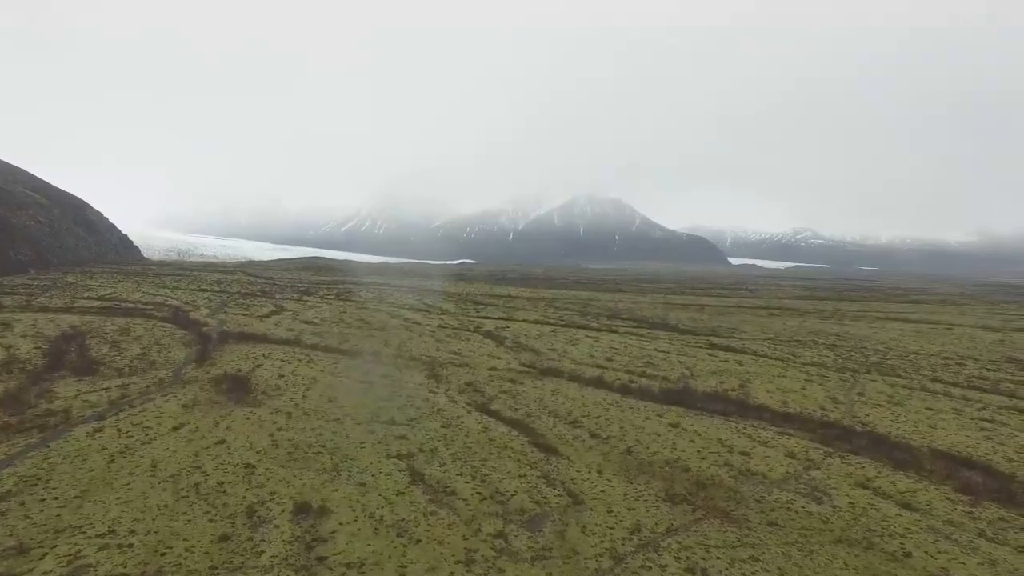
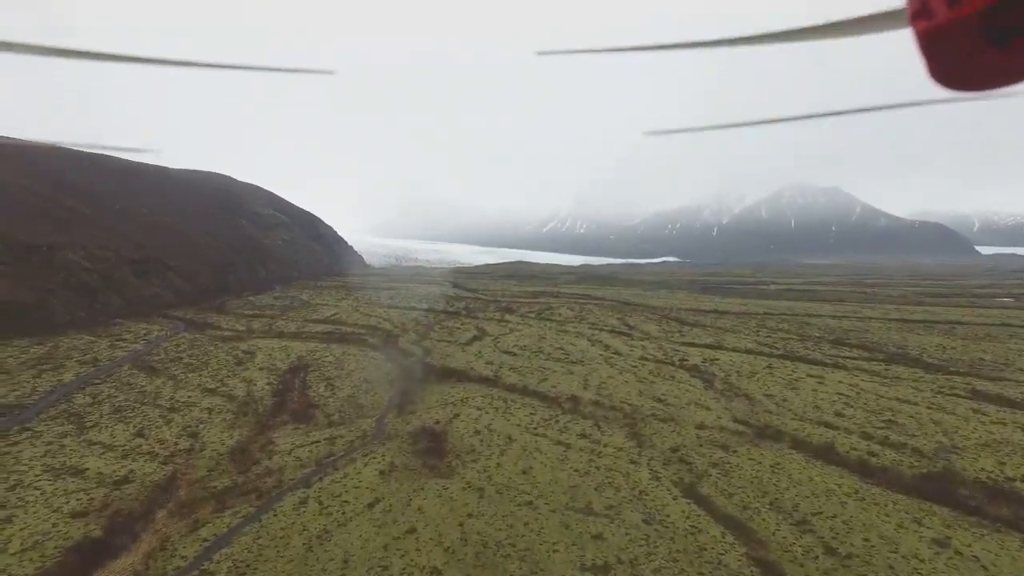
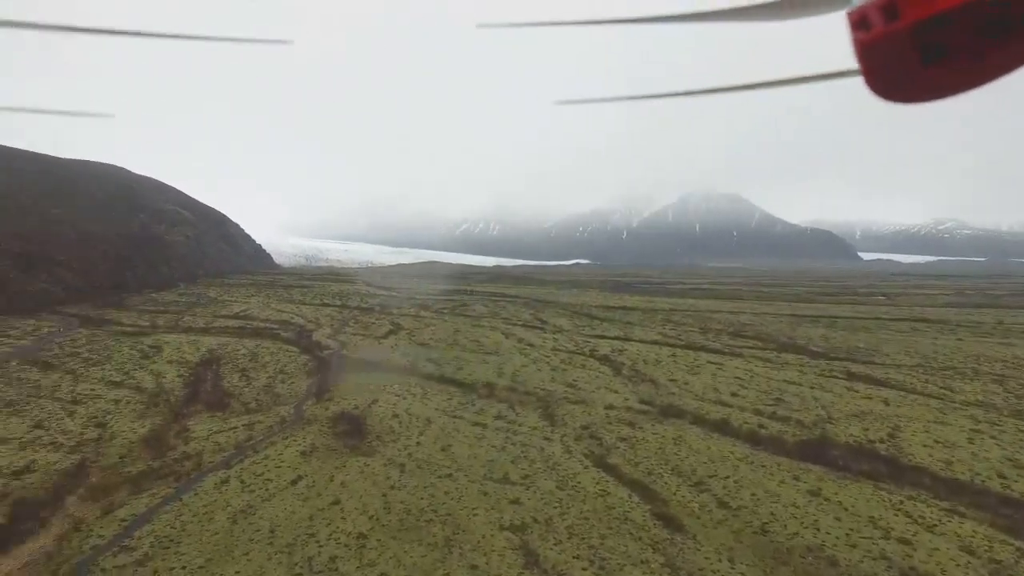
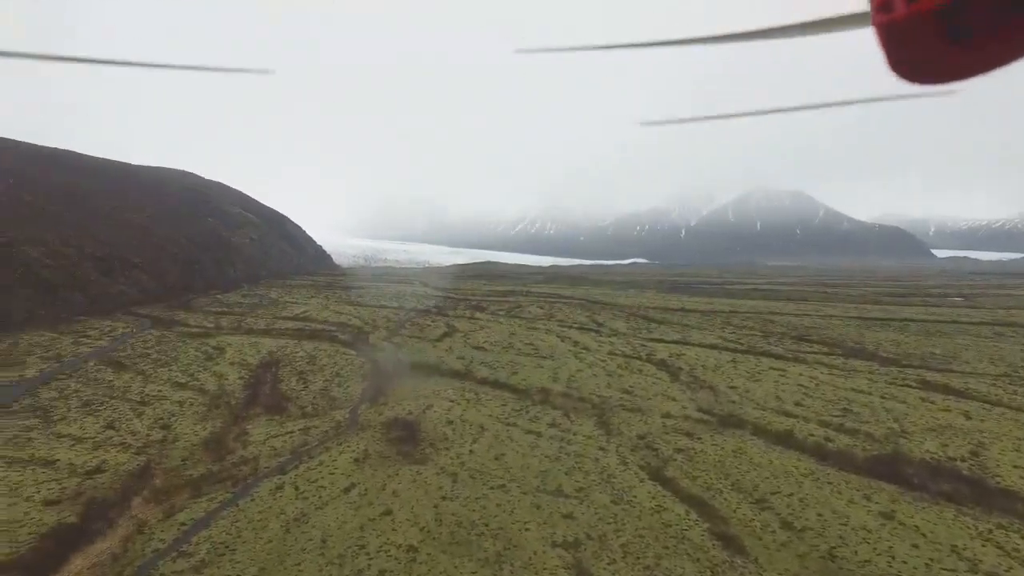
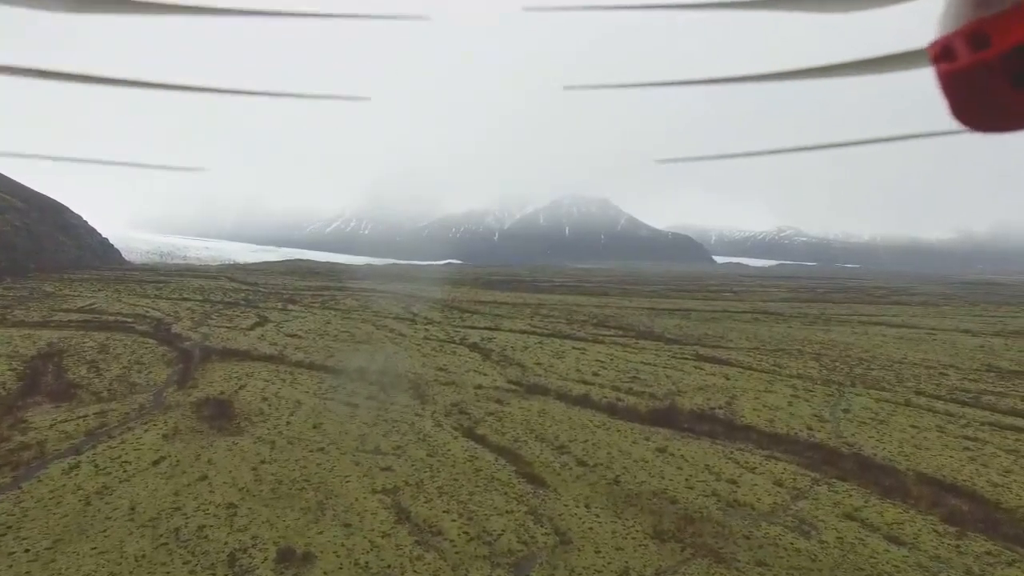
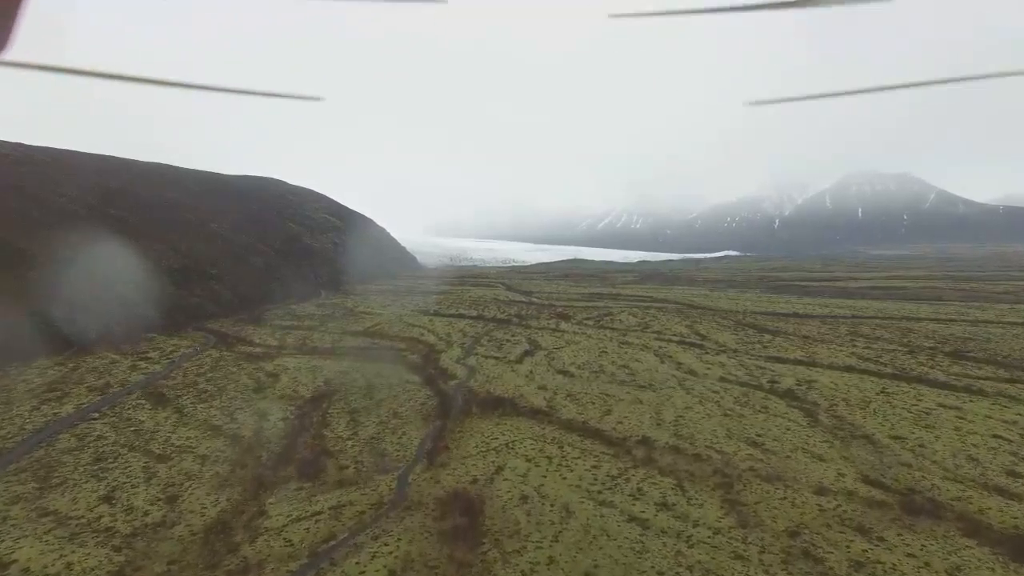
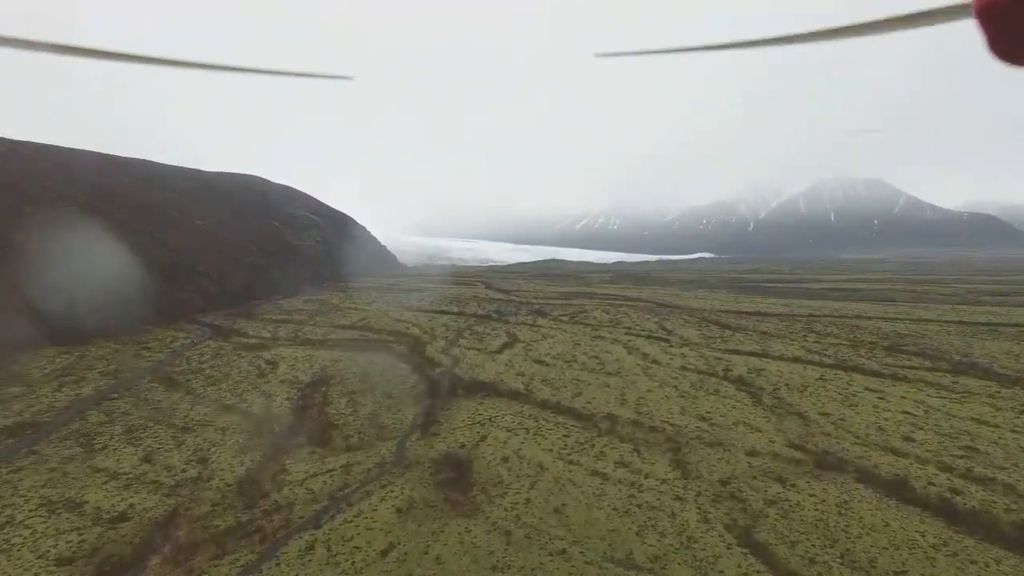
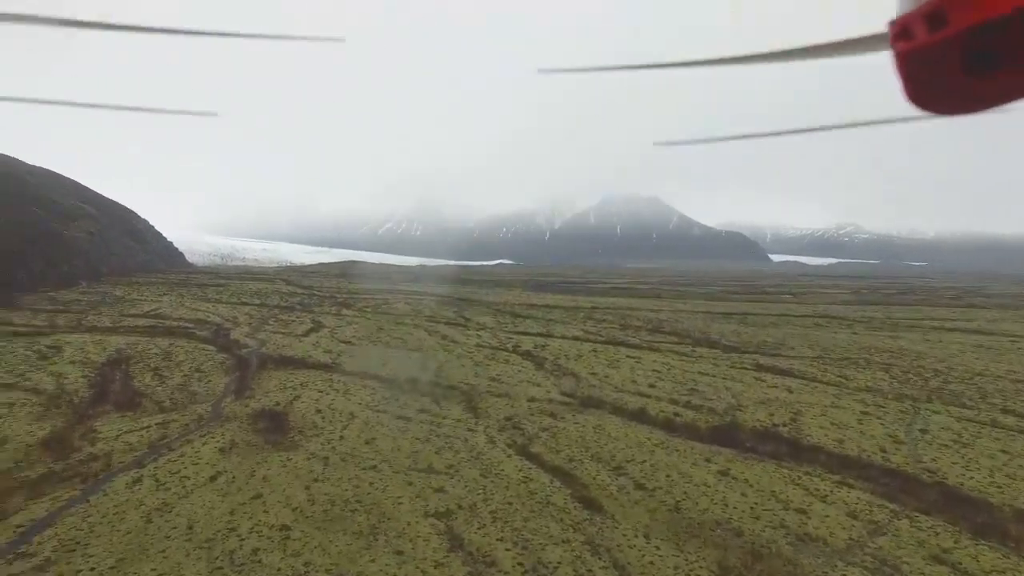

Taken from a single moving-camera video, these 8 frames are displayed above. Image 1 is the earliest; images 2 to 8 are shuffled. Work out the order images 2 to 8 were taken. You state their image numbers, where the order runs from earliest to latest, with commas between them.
5, 8, 3, 4, 2, 7, 6
